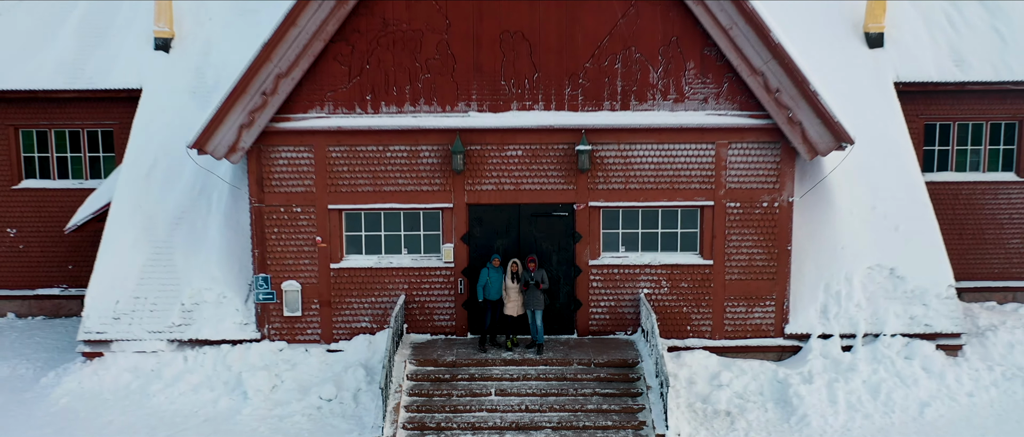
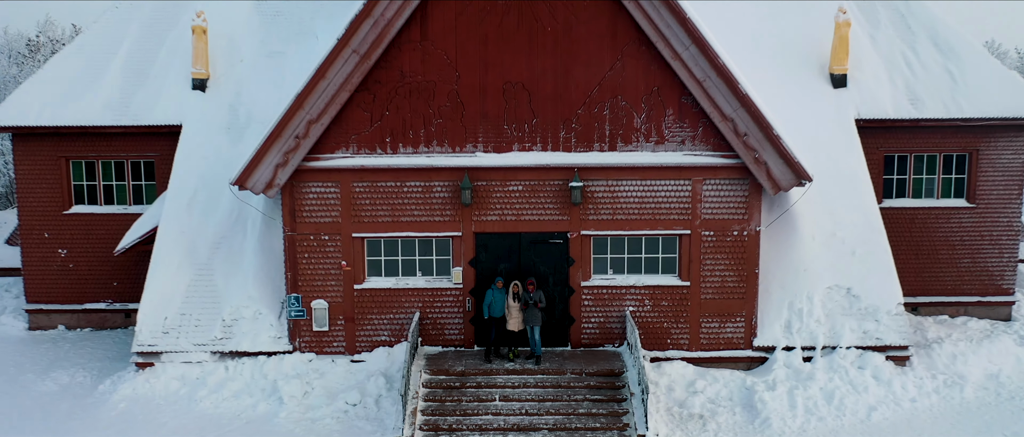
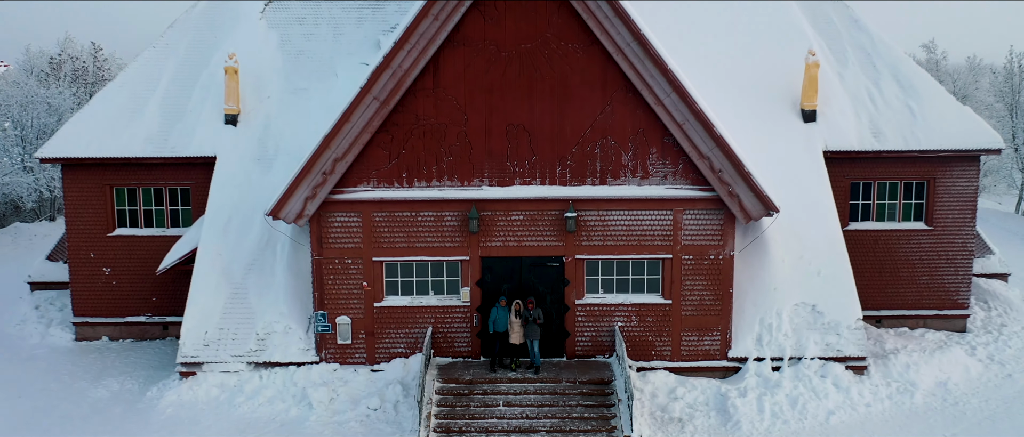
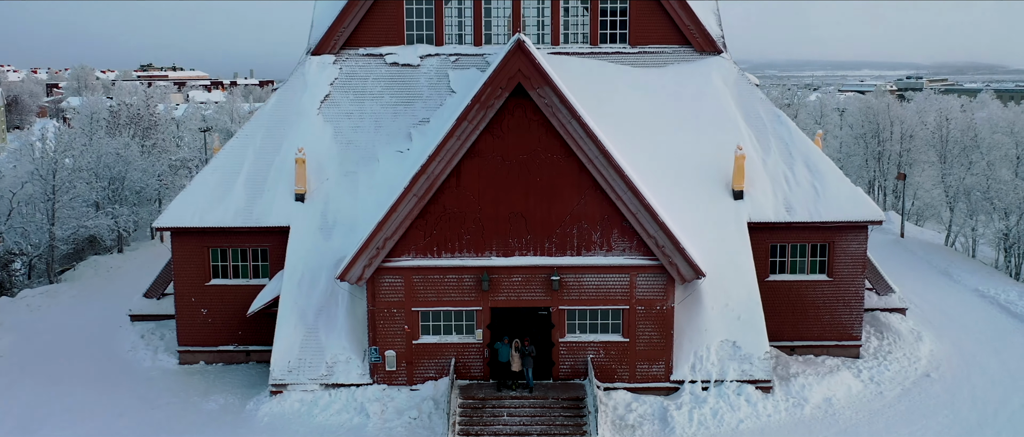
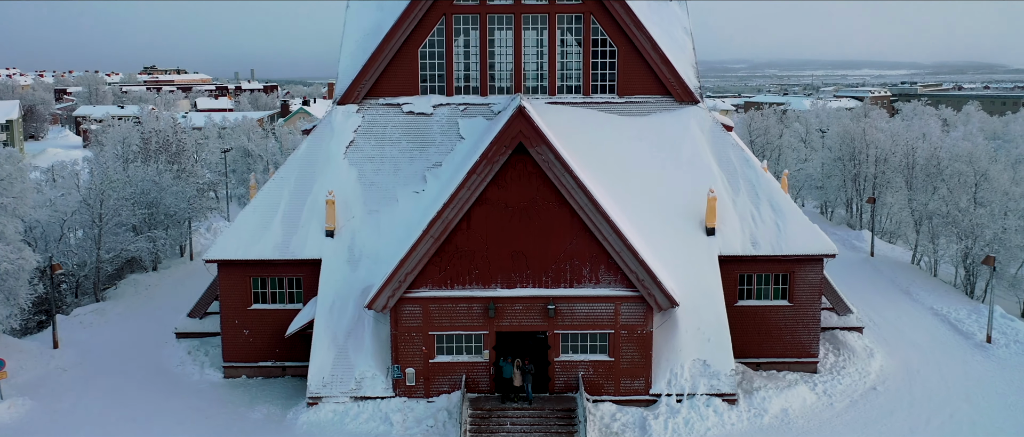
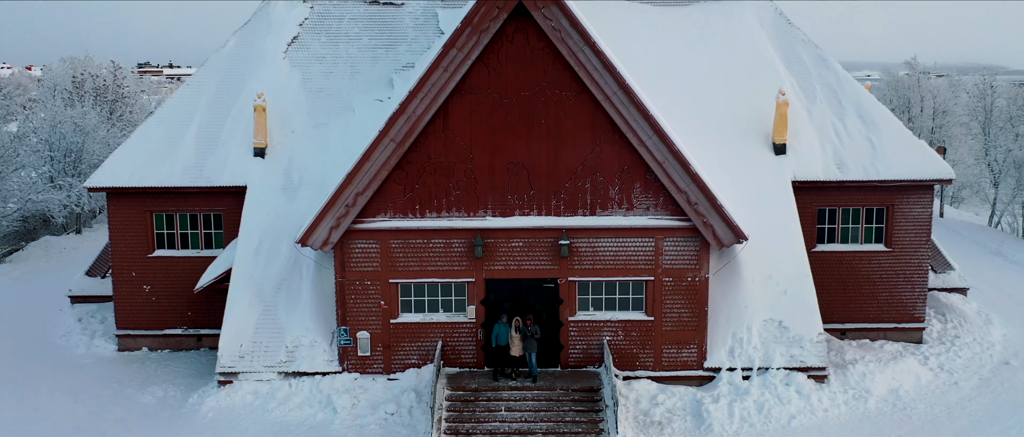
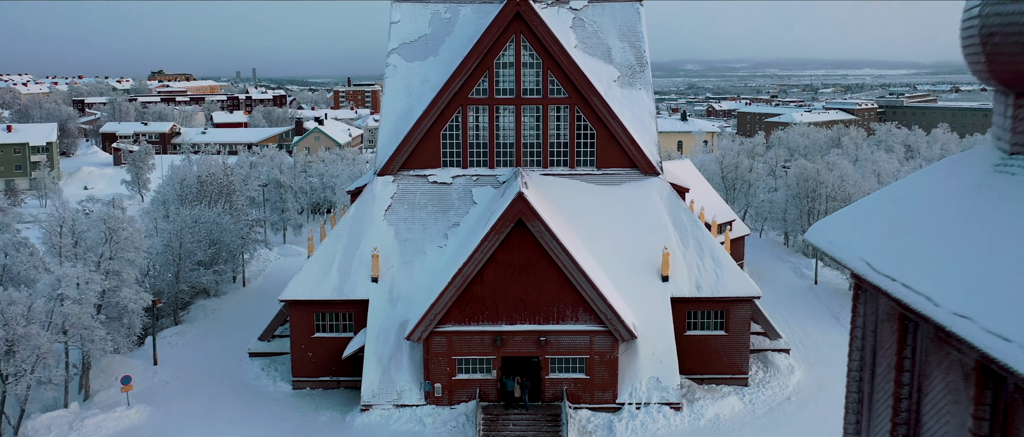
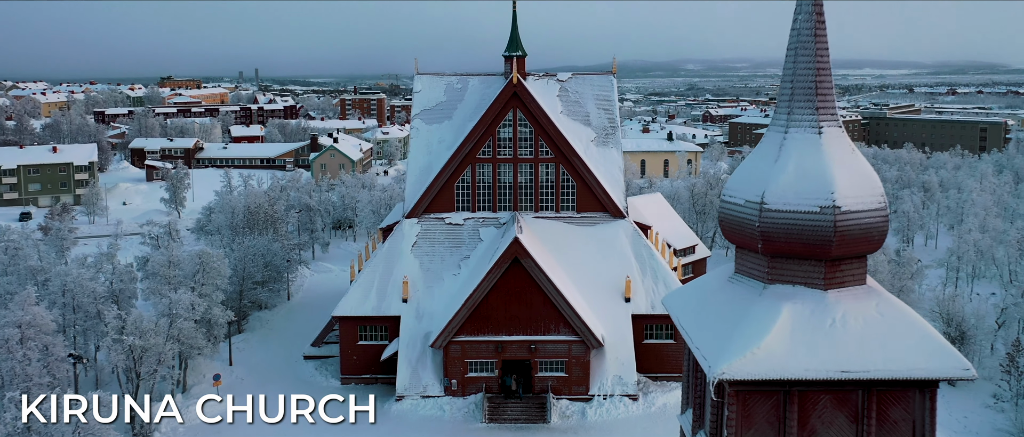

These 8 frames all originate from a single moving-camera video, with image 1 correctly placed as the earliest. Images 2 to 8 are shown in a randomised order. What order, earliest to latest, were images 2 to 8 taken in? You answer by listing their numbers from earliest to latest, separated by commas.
2, 3, 6, 4, 5, 7, 8
